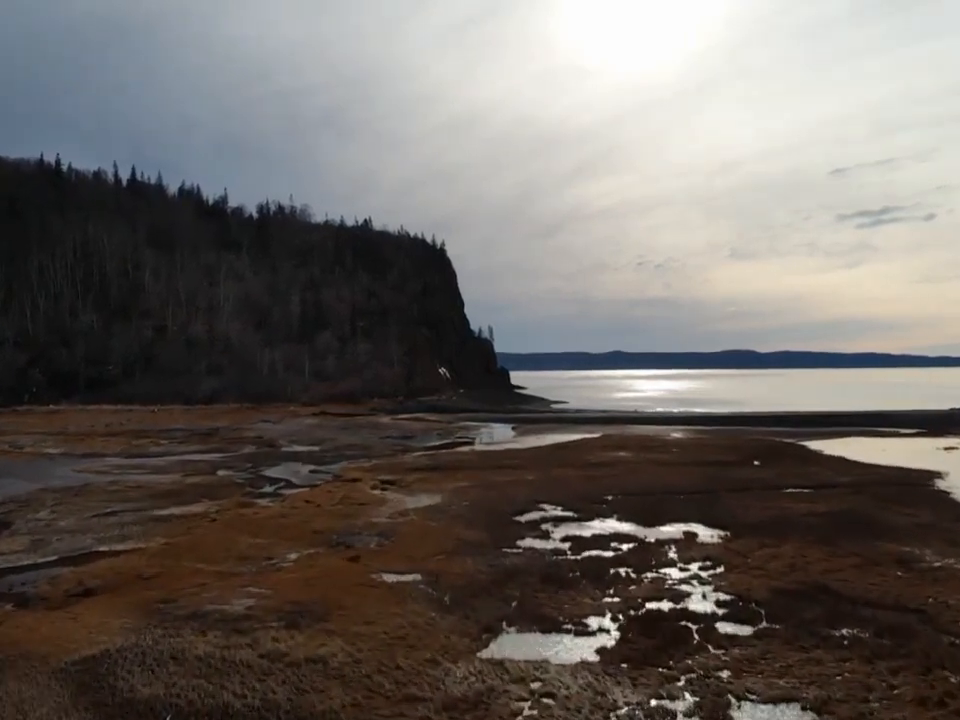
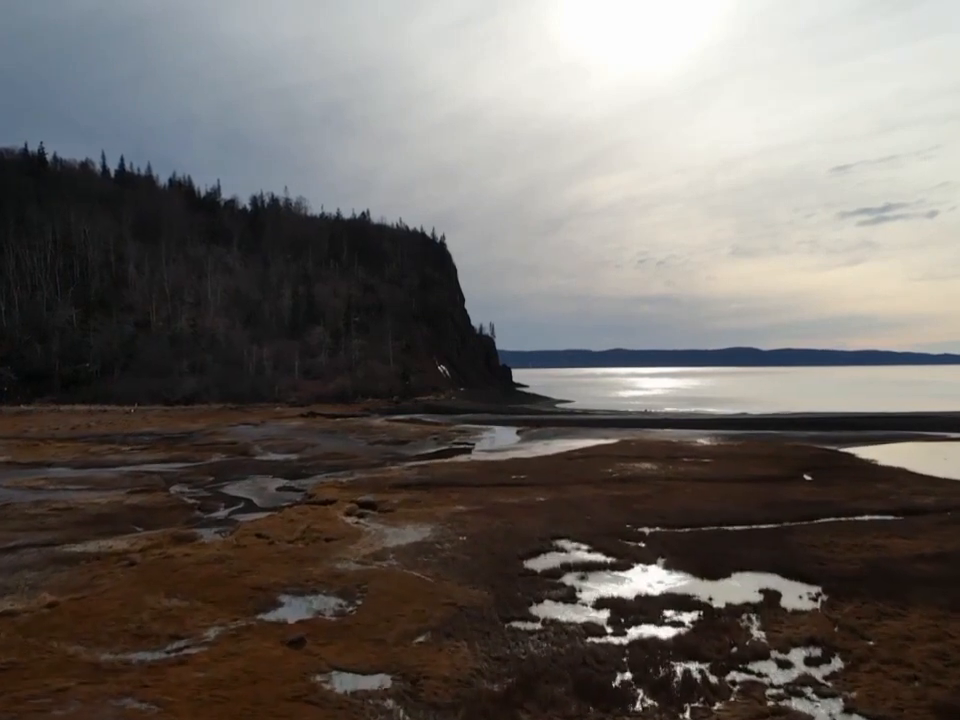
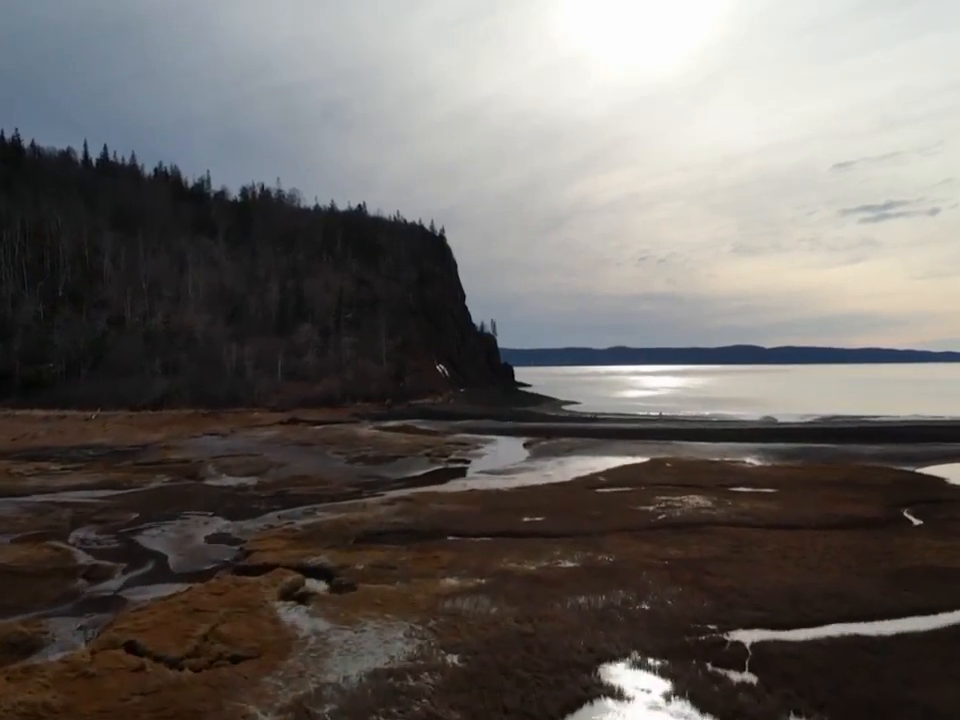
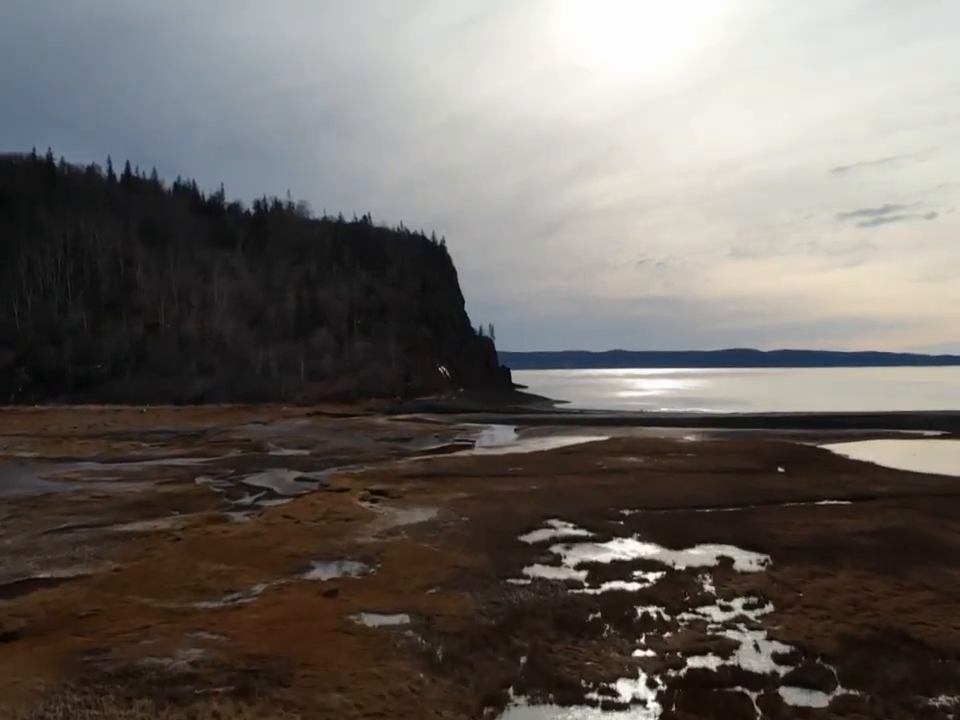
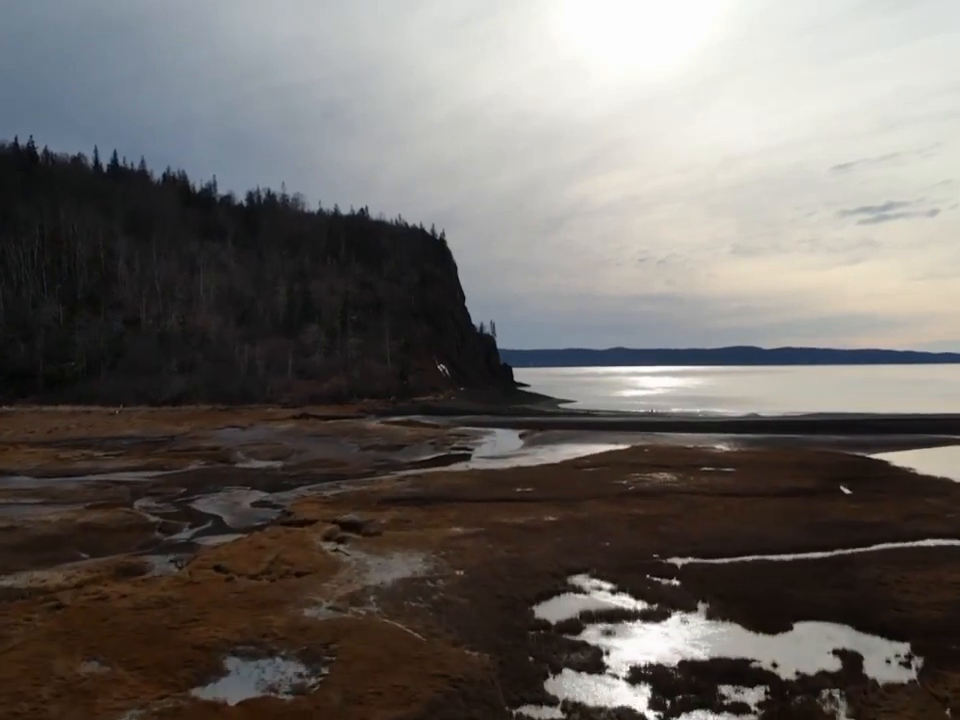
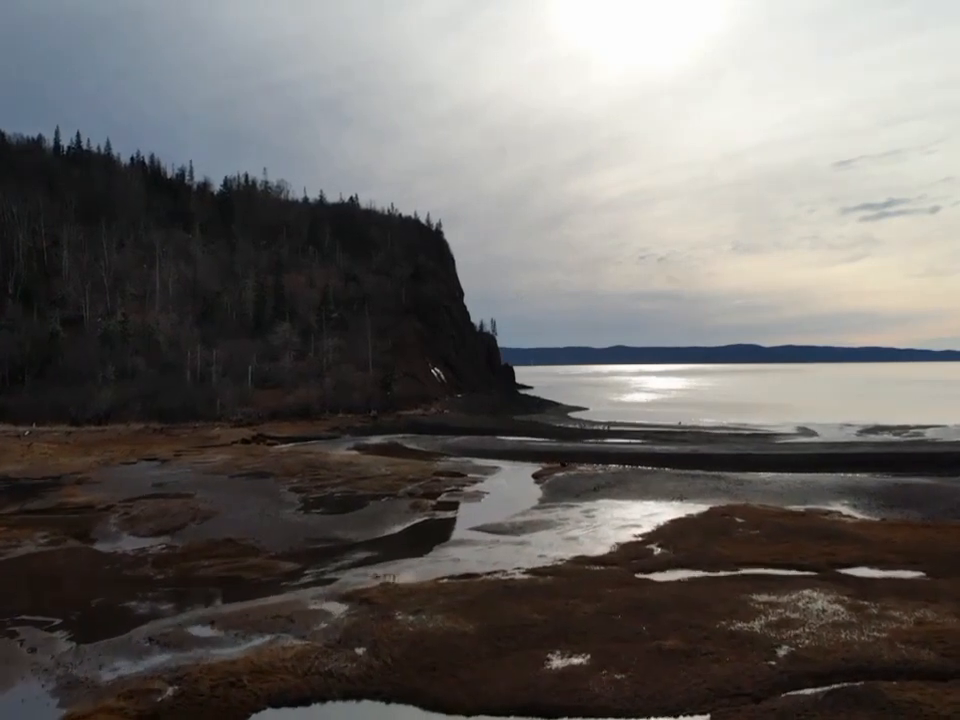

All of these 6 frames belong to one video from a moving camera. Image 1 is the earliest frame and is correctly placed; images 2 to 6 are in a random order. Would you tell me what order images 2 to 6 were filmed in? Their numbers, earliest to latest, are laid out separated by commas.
4, 2, 5, 3, 6
